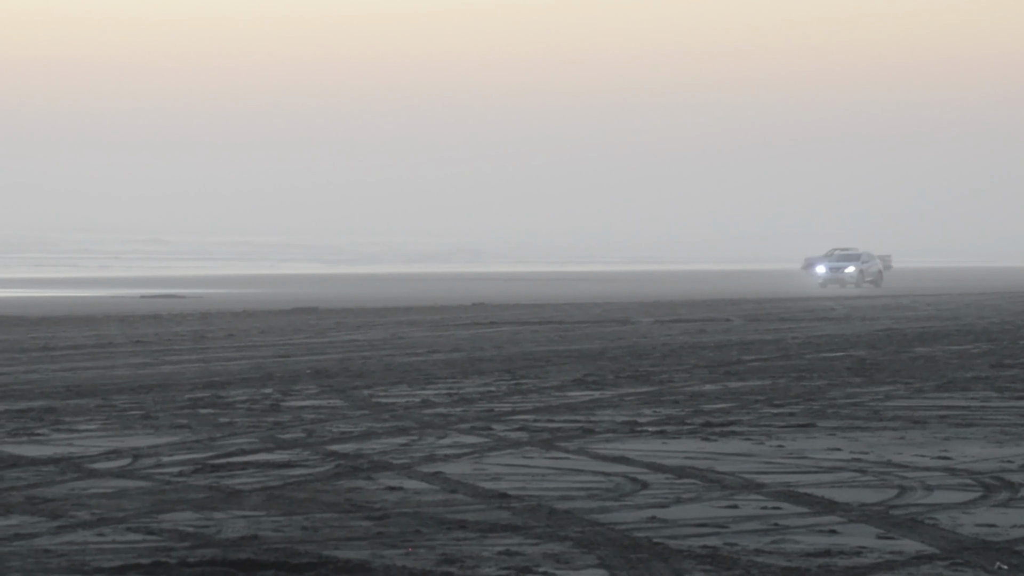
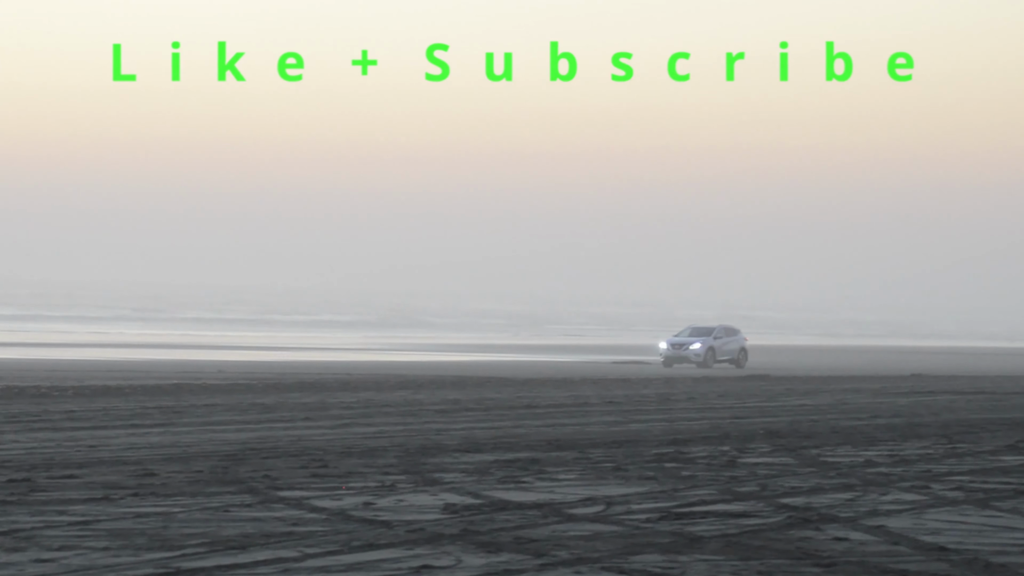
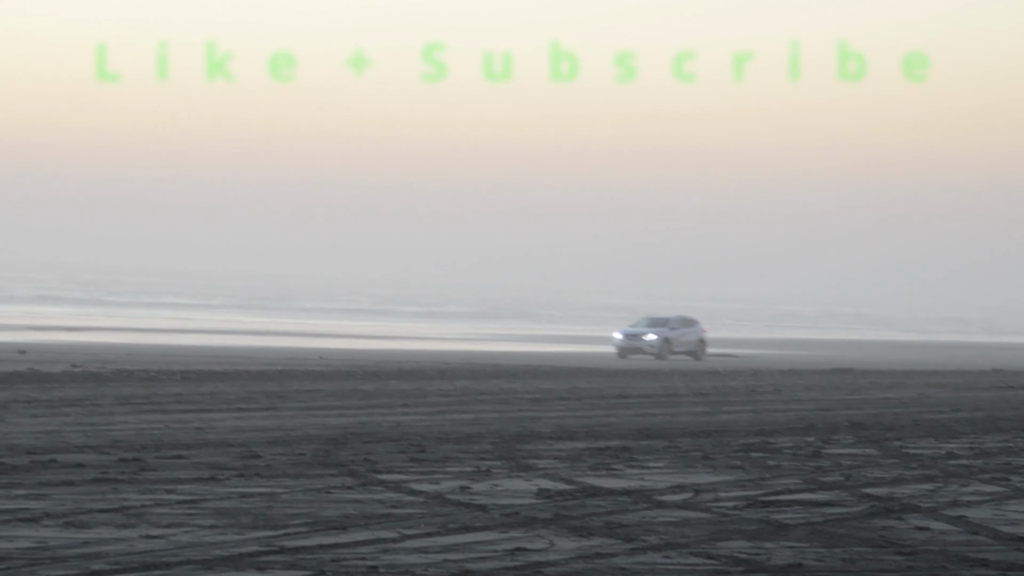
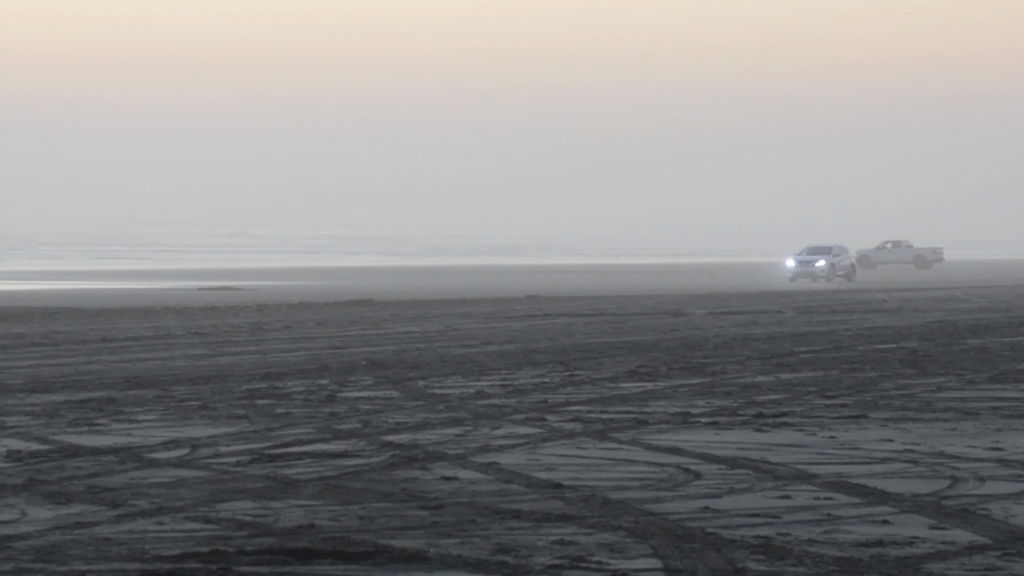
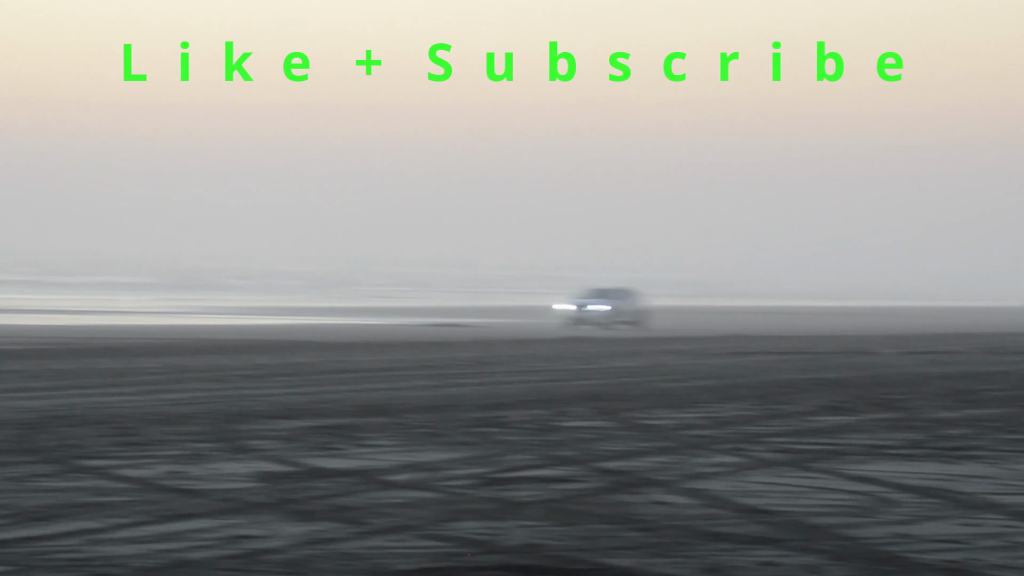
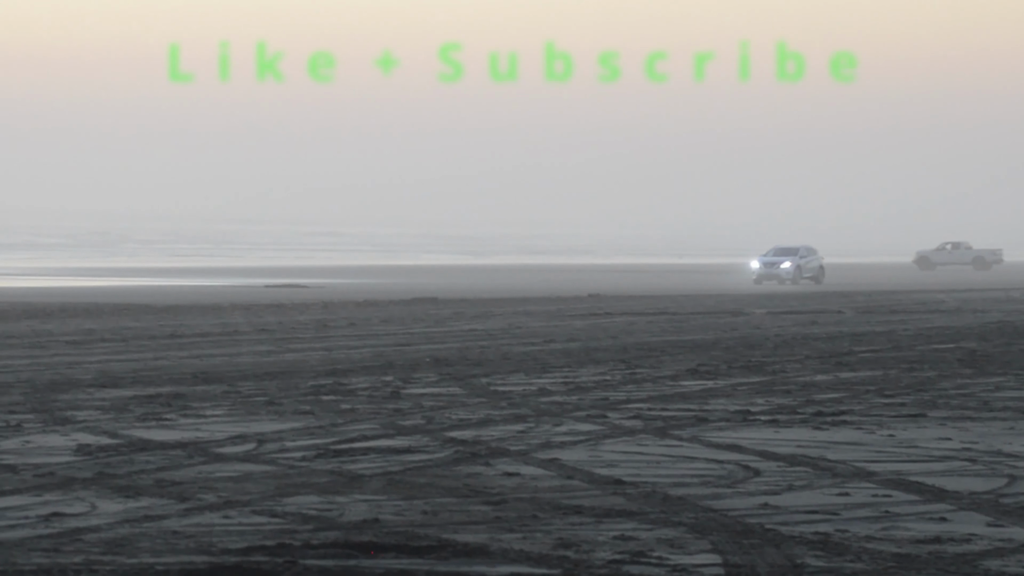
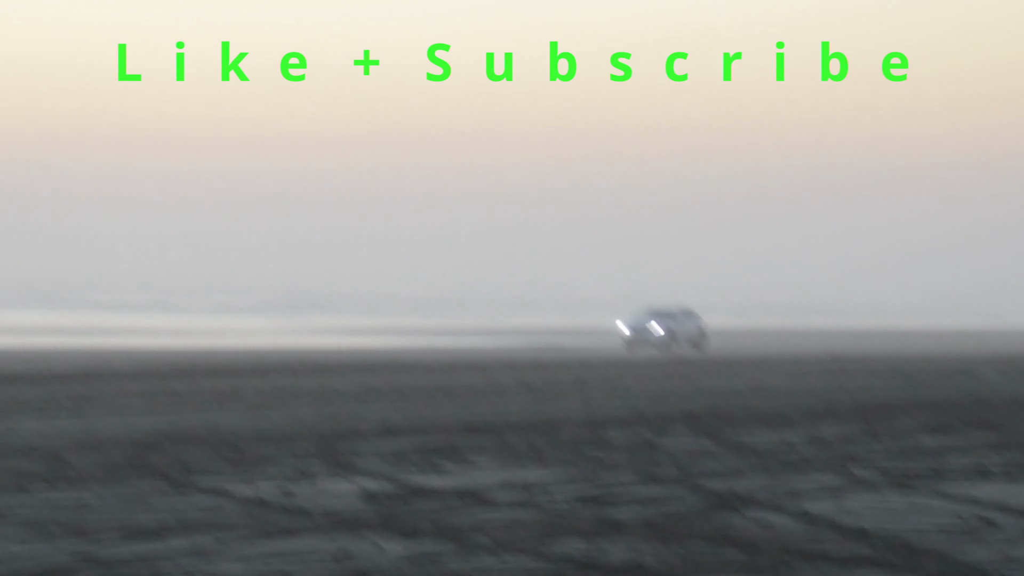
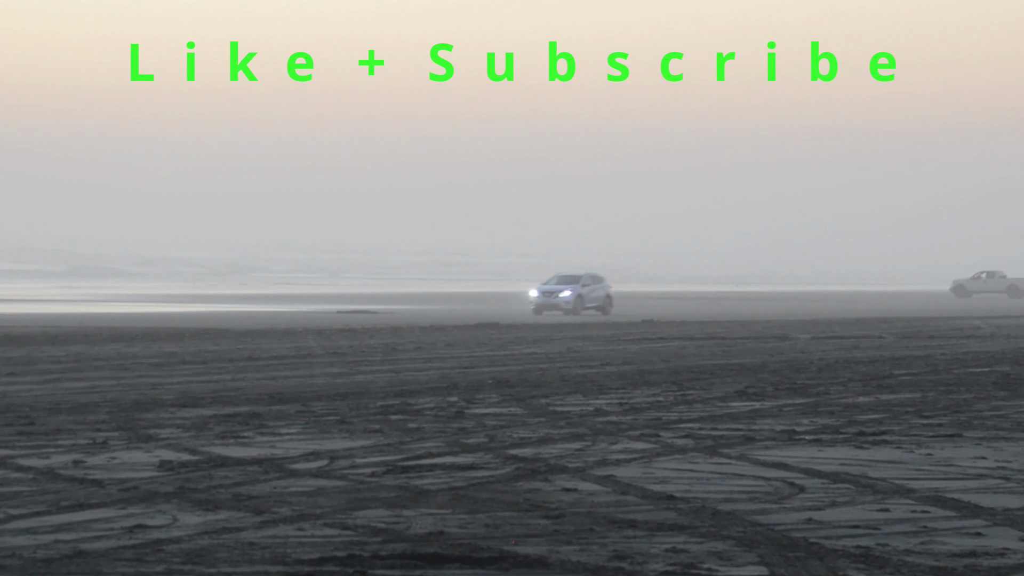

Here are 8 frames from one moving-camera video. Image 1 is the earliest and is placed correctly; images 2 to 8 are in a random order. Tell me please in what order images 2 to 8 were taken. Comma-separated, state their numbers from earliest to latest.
4, 6, 8, 5, 7, 2, 3
